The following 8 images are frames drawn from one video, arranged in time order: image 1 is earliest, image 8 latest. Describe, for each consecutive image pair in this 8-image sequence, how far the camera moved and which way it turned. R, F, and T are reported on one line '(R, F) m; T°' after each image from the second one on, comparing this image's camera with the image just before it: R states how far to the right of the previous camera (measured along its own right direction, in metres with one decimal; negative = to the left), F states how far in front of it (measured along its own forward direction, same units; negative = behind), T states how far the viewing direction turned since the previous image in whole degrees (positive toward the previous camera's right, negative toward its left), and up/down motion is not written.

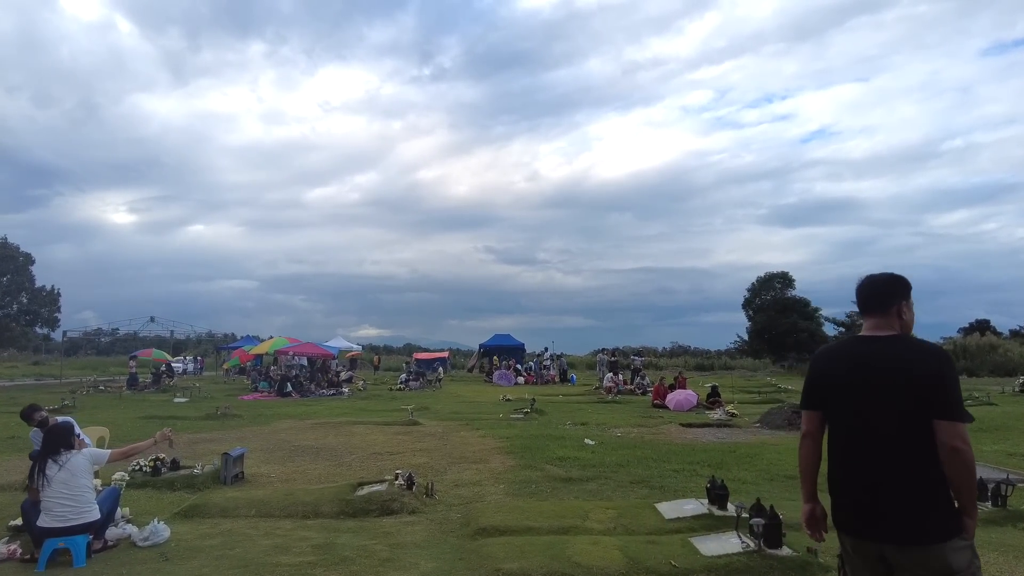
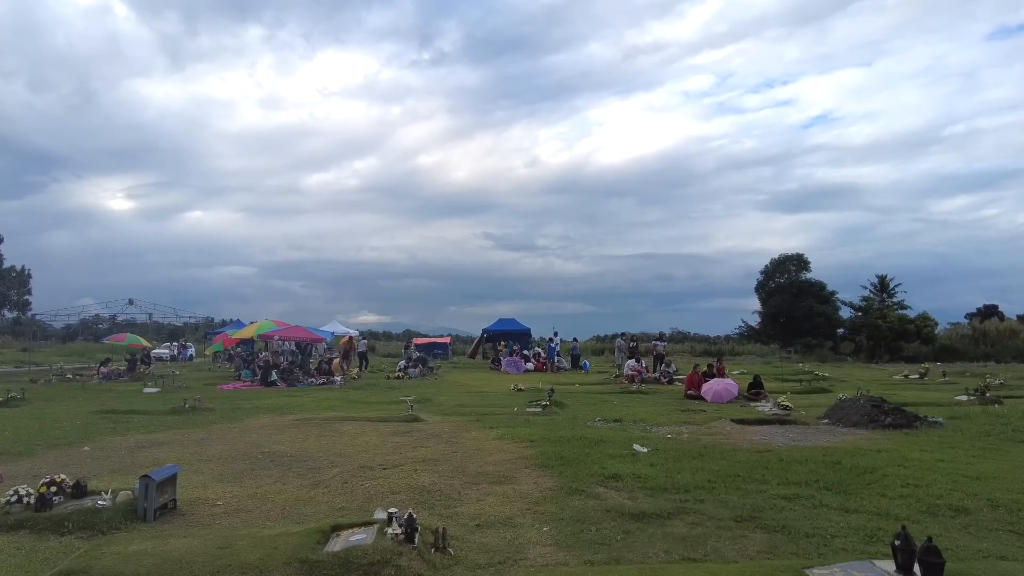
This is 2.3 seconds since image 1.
(-0.4, +2.7) m; 0°
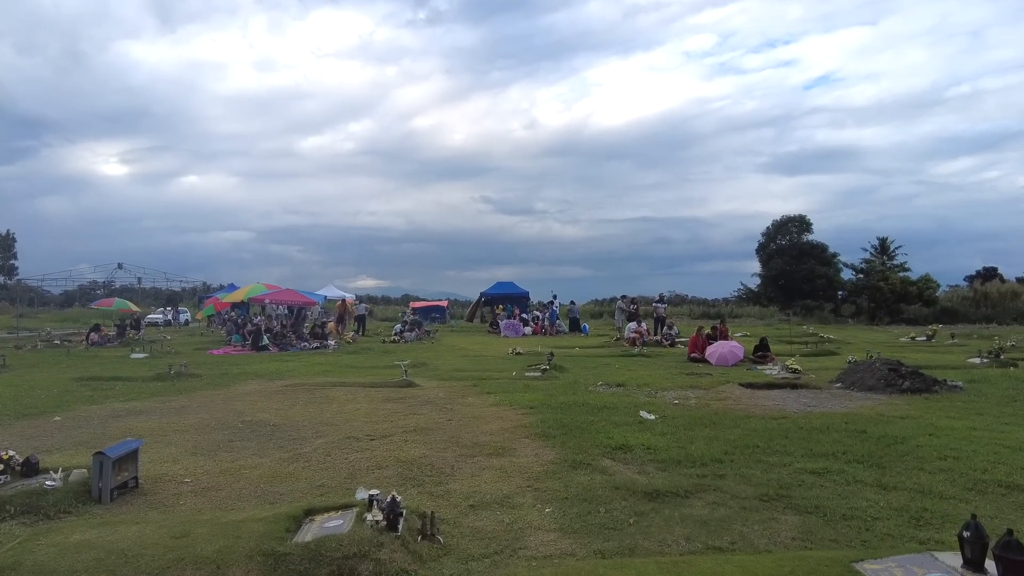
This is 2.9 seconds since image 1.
(0.0, +0.7) m; 0°
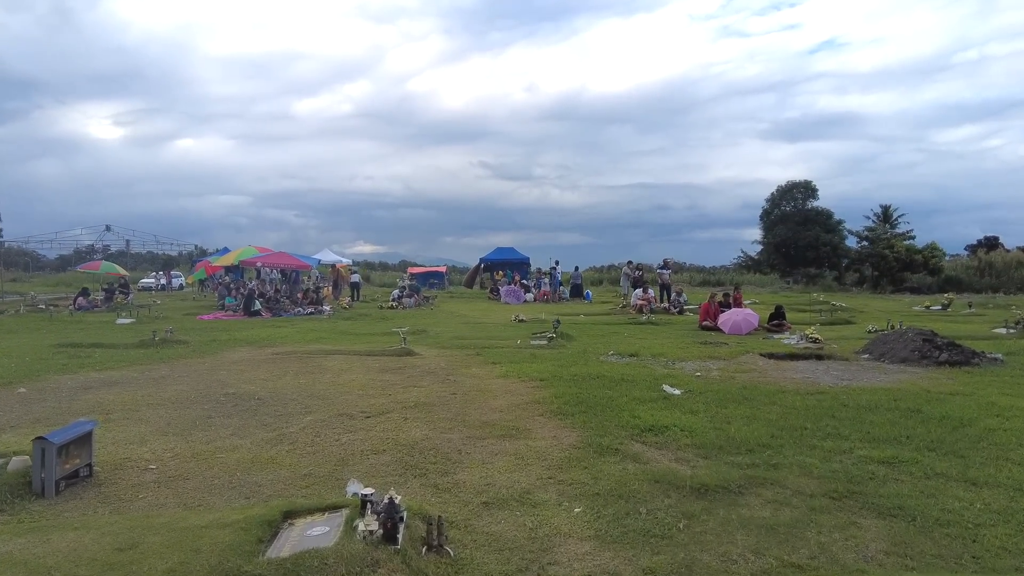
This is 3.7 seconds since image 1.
(-0.2, +0.9) m; 0°
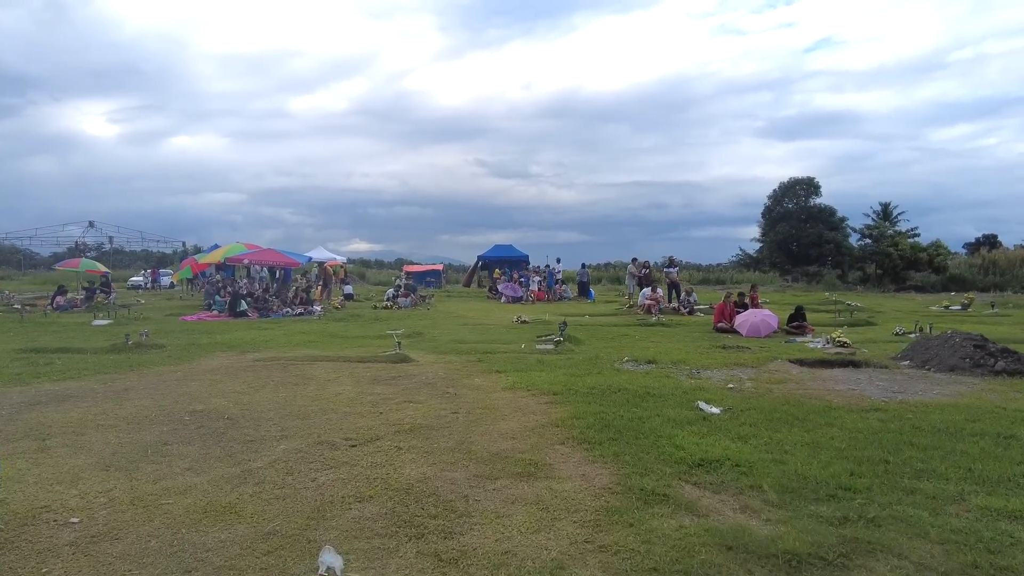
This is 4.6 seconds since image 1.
(-0.2, +1.1) m; 0°
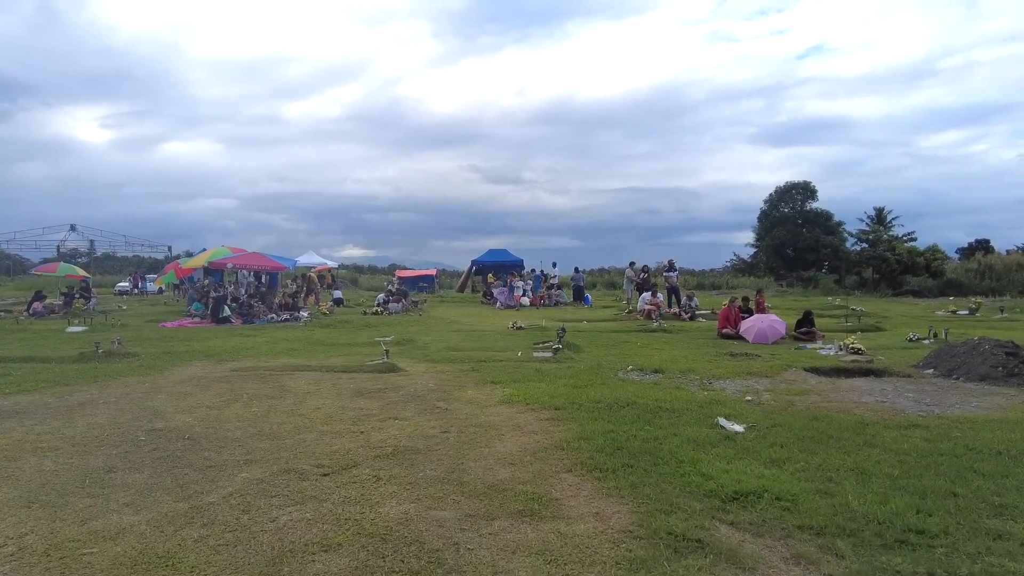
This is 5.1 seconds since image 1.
(0.0, +0.8) m; +1°
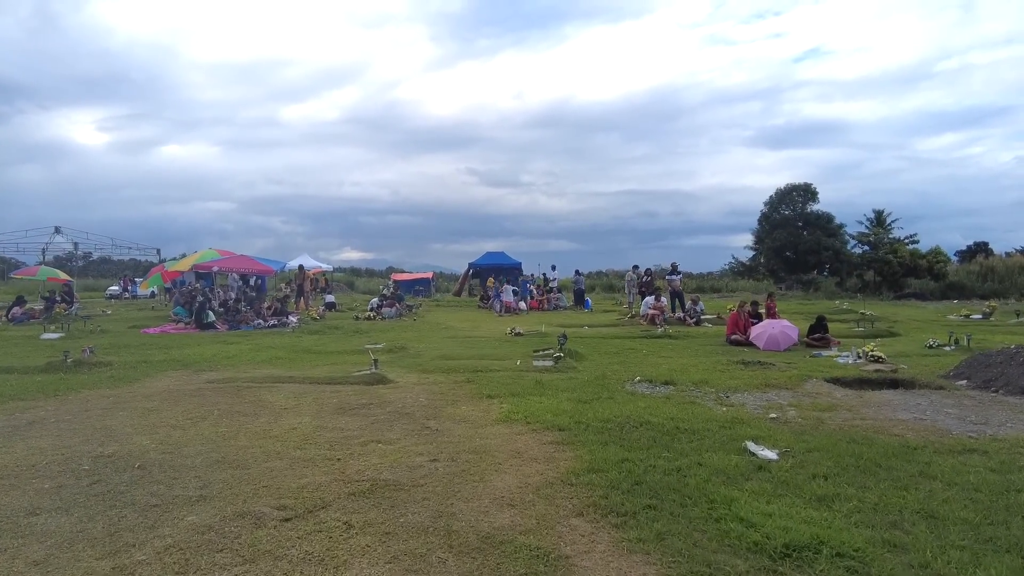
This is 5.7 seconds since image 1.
(0.0, +0.8) m; 0°
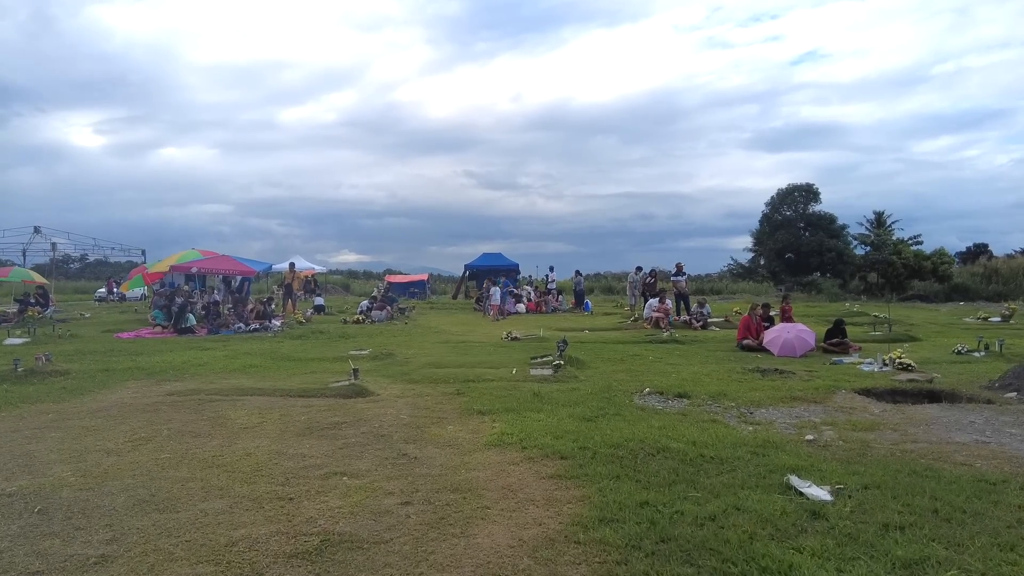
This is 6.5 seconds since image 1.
(0.0, +1.0) m; 0°
